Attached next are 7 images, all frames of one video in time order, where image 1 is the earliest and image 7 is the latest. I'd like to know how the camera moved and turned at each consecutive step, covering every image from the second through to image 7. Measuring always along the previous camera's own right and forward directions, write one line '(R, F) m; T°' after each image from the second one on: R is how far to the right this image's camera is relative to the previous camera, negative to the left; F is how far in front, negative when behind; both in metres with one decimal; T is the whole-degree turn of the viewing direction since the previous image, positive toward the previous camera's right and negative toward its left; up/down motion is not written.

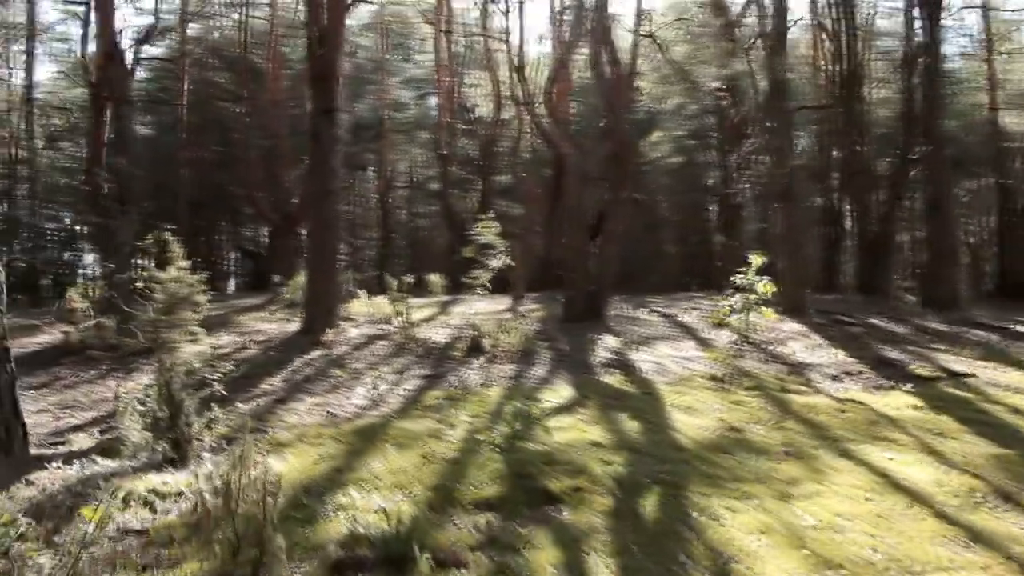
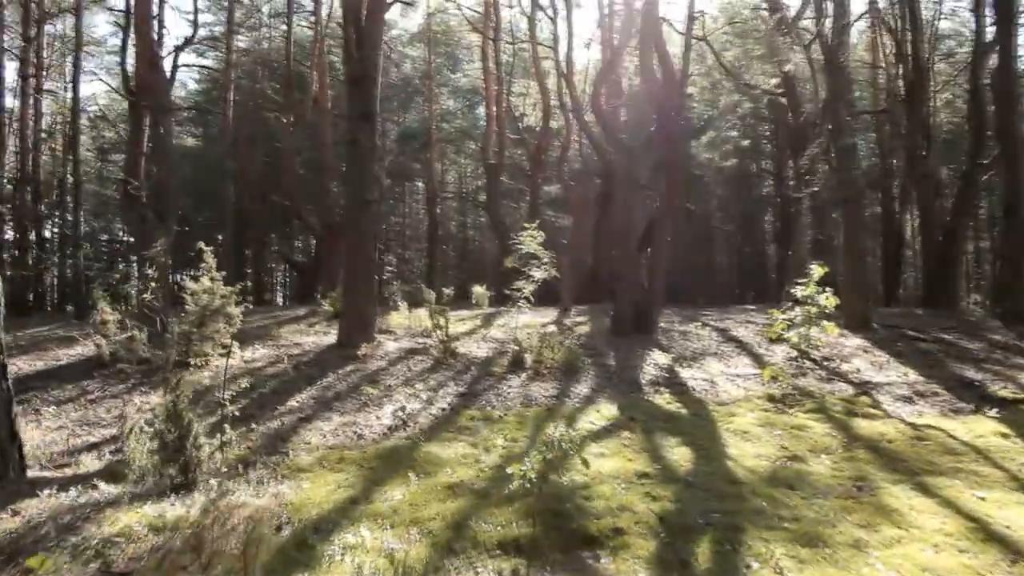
(+0.1, +0.5) m; -4°
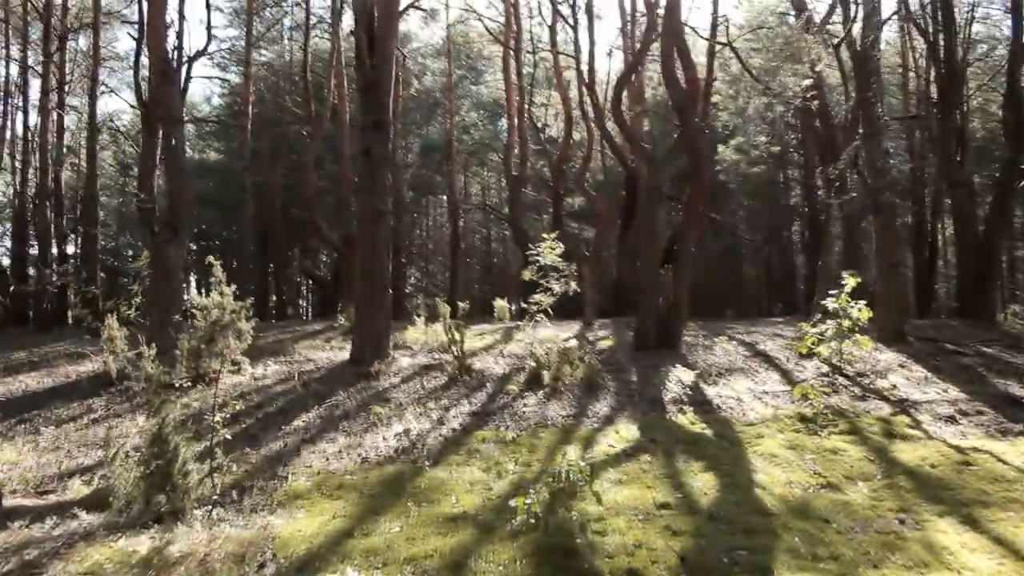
(+0.1, +0.4) m; -2°
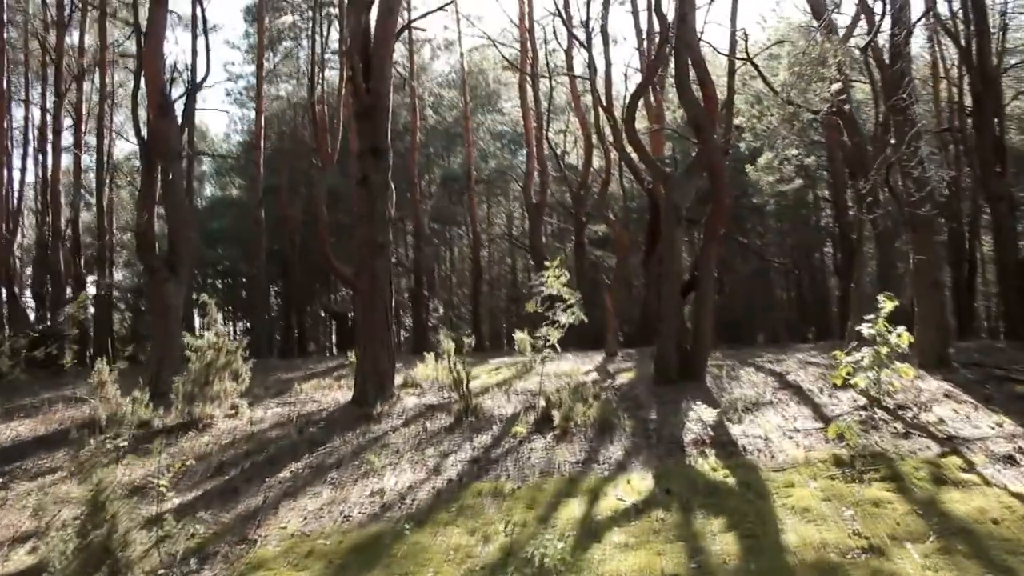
(+0.2, +0.6) m; -2°
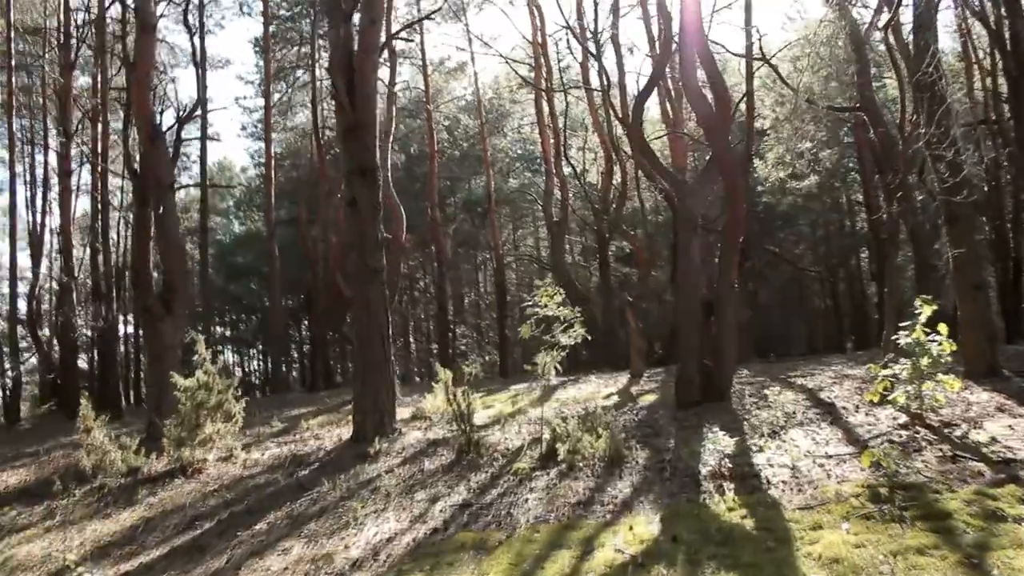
(+0.4, +0.6) m; -2°
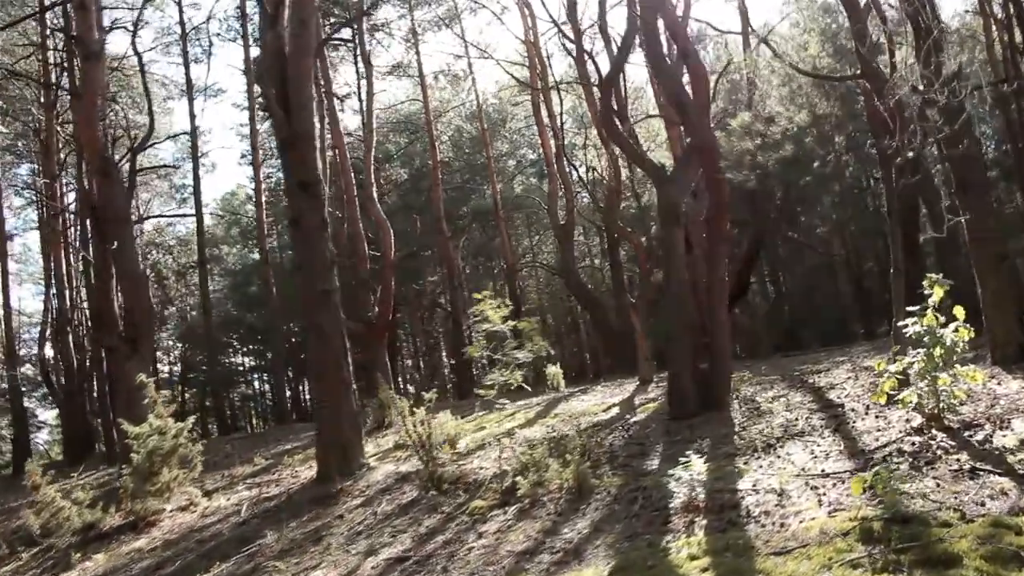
(+0.7, +0.8) m; -2°
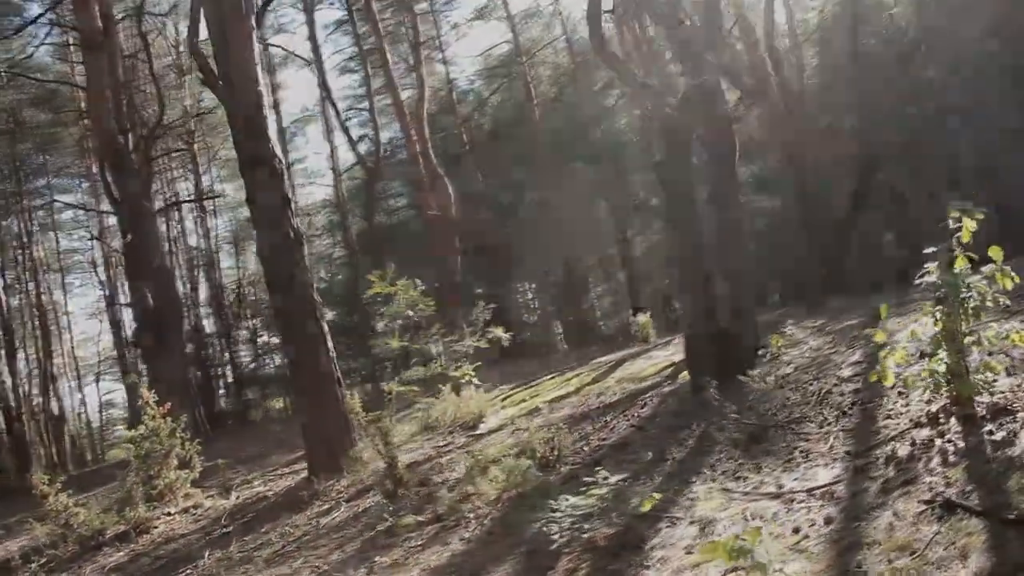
(+1.5, +1.2) m; -11°
